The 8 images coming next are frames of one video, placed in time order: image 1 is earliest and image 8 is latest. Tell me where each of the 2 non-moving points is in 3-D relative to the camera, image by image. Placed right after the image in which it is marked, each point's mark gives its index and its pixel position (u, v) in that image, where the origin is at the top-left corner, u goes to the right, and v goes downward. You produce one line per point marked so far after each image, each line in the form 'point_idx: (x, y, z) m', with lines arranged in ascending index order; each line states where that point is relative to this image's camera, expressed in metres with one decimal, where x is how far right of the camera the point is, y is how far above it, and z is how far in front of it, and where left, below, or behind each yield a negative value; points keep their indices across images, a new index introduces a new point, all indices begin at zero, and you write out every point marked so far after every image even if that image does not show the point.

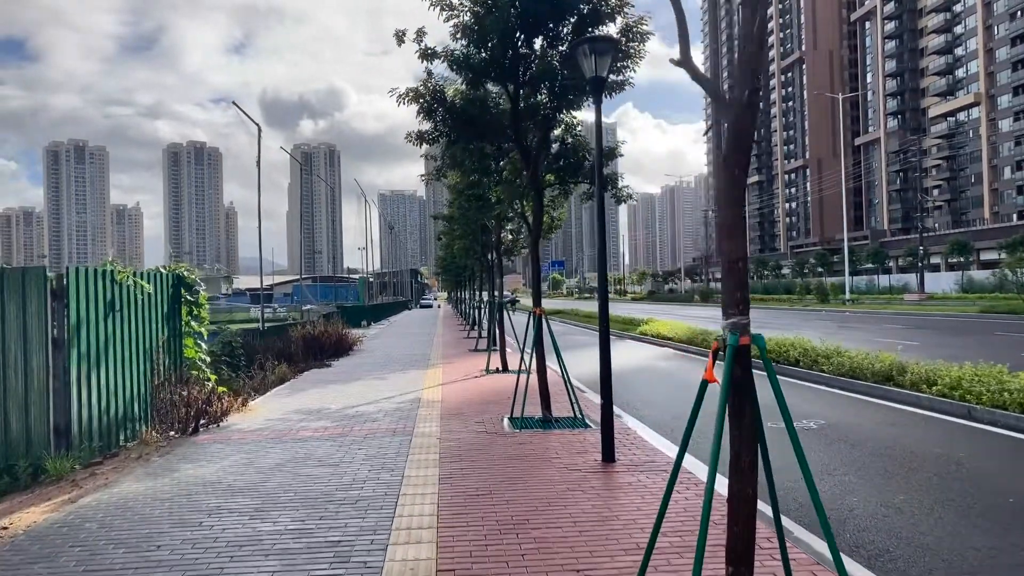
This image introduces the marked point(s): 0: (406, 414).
0: (-1.3, -1.6, +10.4) m
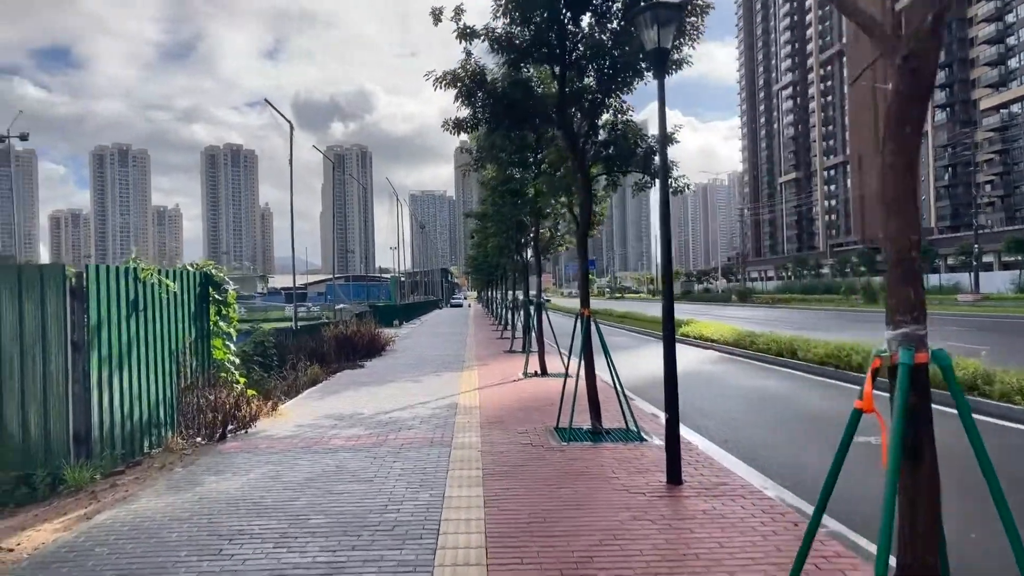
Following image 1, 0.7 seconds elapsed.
0: (-0.8, -1.5, +9.8) m
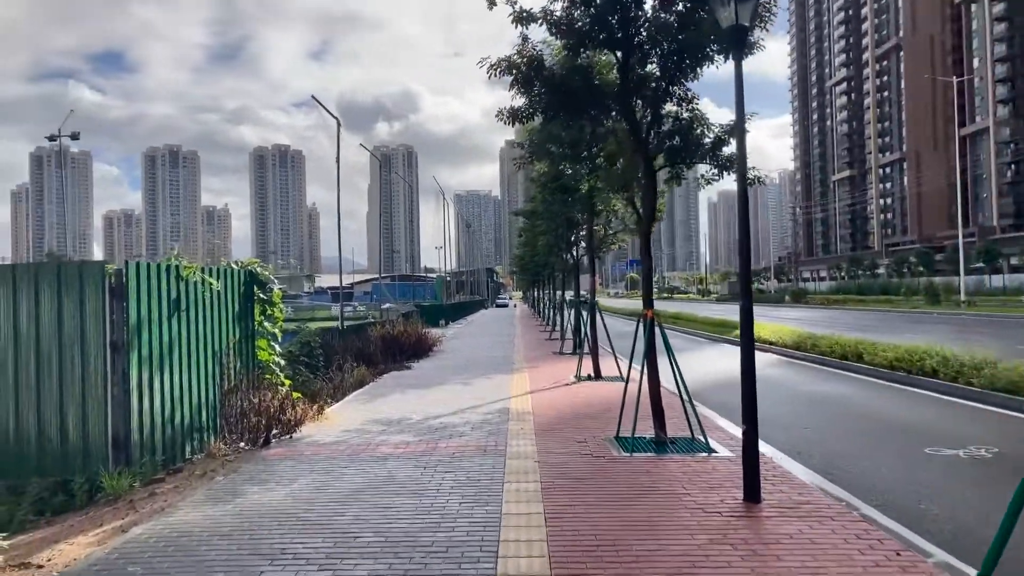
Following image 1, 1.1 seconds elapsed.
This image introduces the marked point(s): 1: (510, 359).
0: (-0.2, -1.5, +9.3) m
1: (0.0, -1.6, +18.4) m
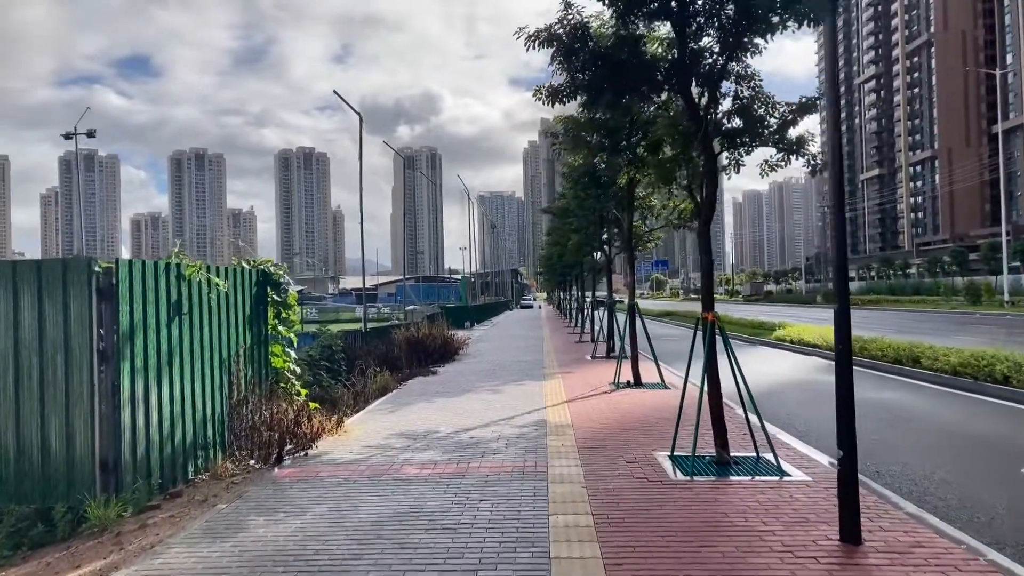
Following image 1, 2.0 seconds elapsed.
0: (+0.2, -1.5, +8.3) m
1: (+0.6, -1.6, +17.5) m
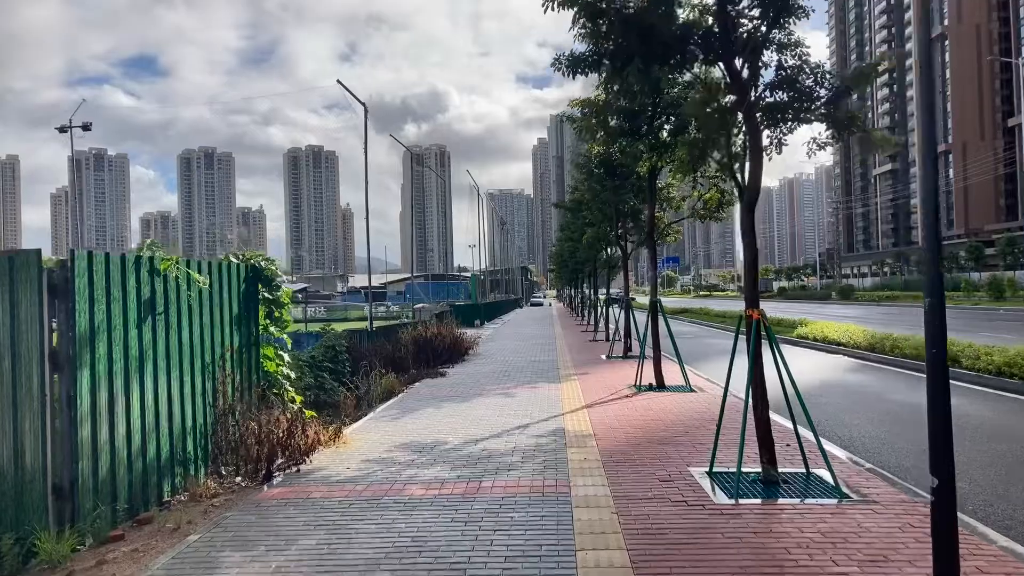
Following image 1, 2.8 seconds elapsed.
0: (+0.4, -1.5, +7.5) m
1: (+0.8, -1.5, +16.6) m
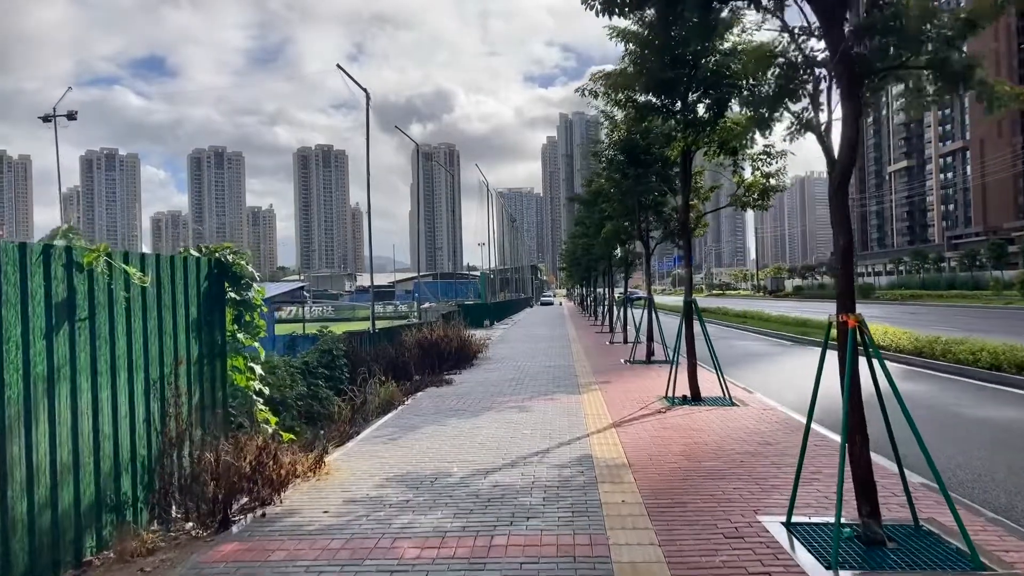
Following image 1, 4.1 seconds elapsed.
0: (+0.5, -1.5, +6.0) m
1: (+1.1, -1.5, +15.1) m
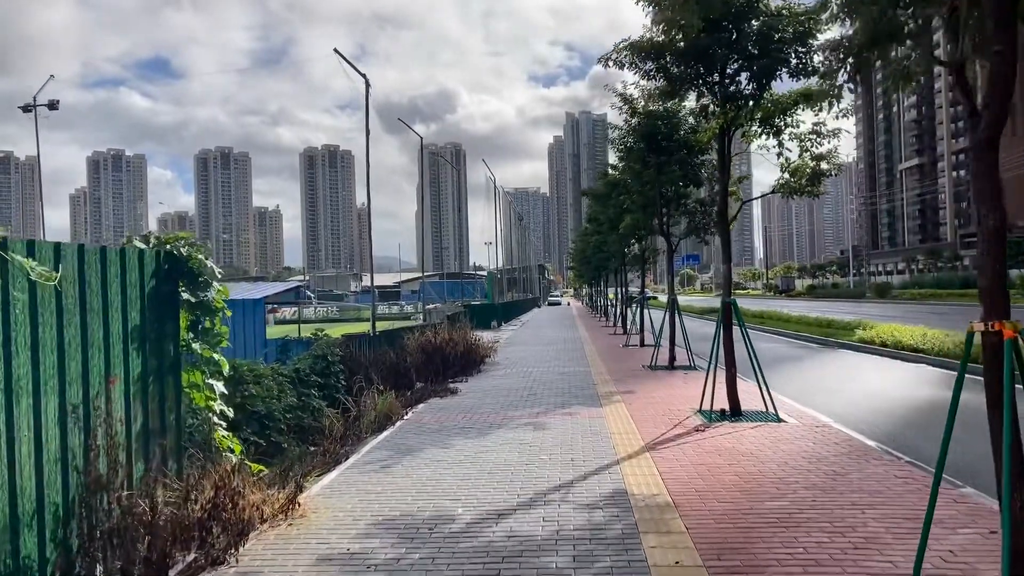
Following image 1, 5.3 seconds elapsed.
0: (+0.6, -1.5, +4.6) m
1: (+1.2, -1.5, +13.7) m
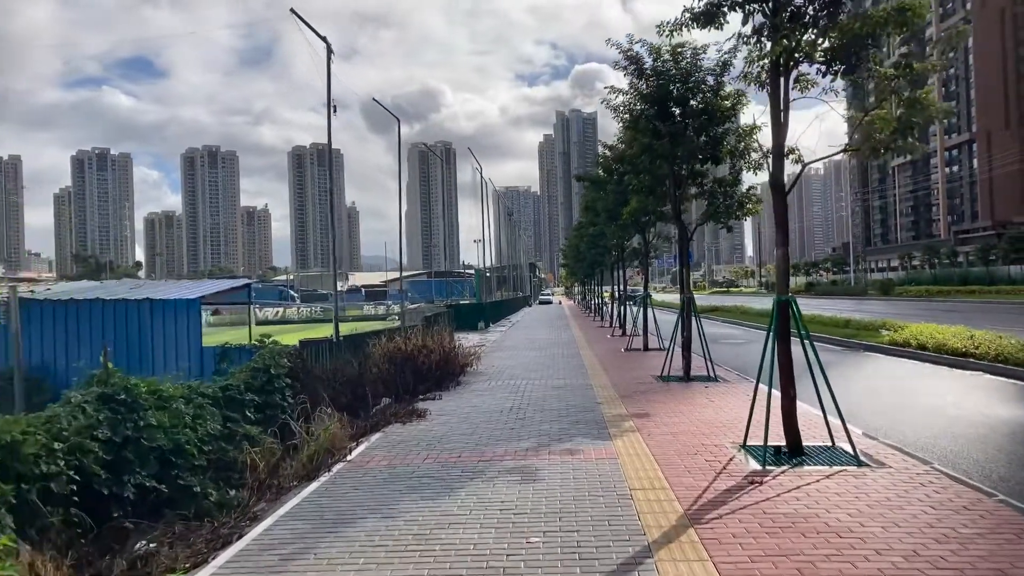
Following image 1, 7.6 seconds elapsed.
0: (+0.5, -1.4, +2.0) m
1: (+1.0, -1.4, +11.2) m
